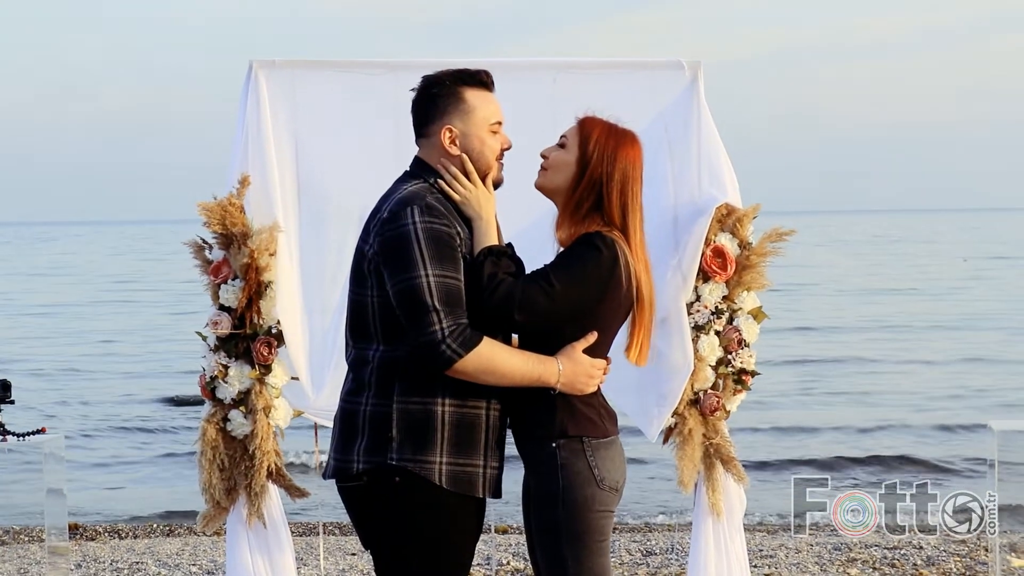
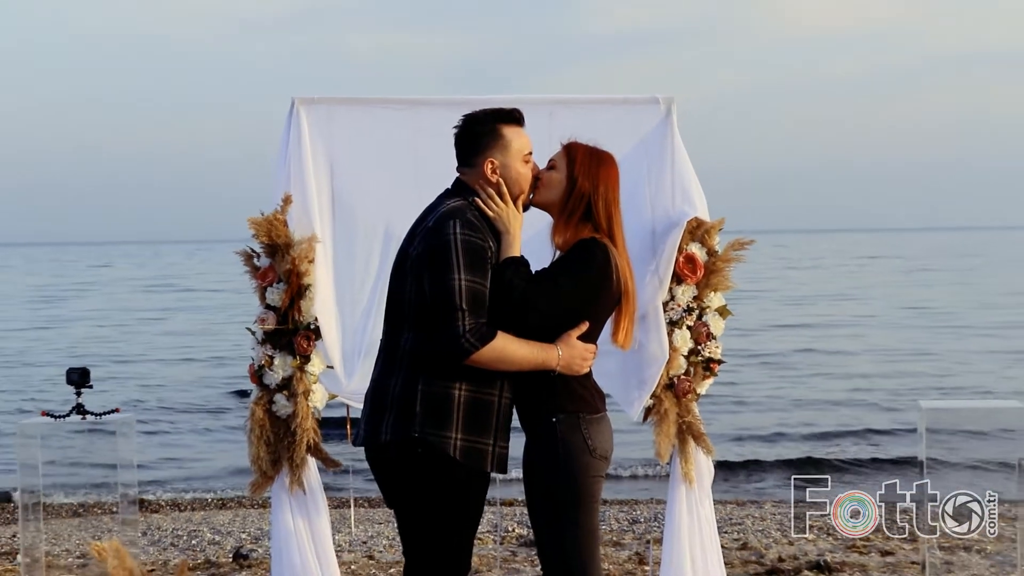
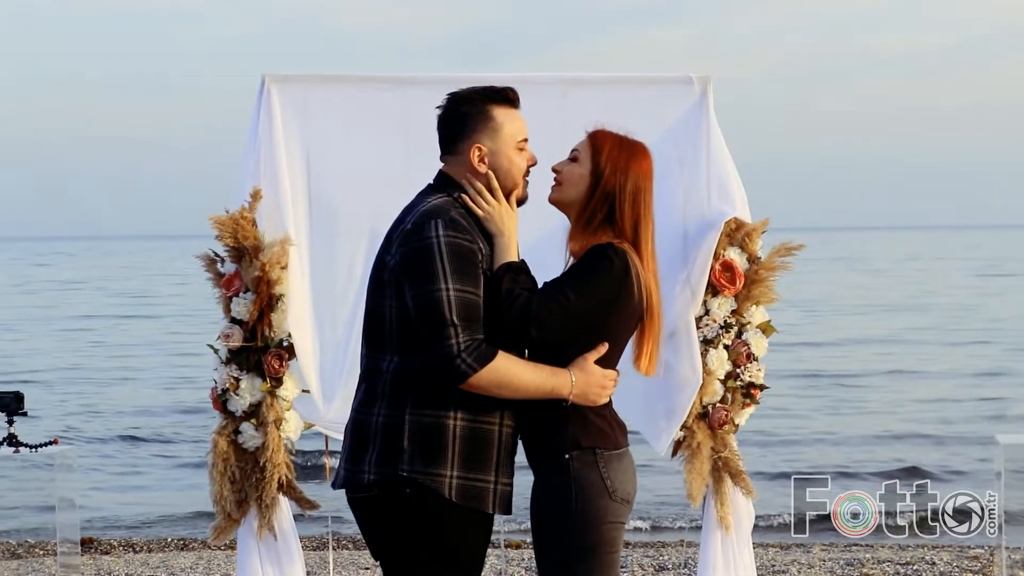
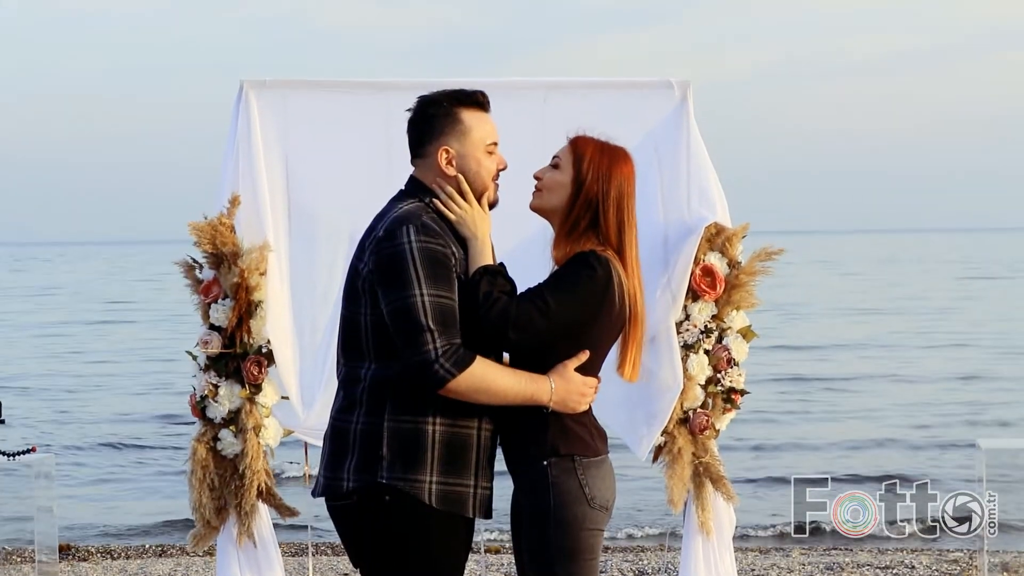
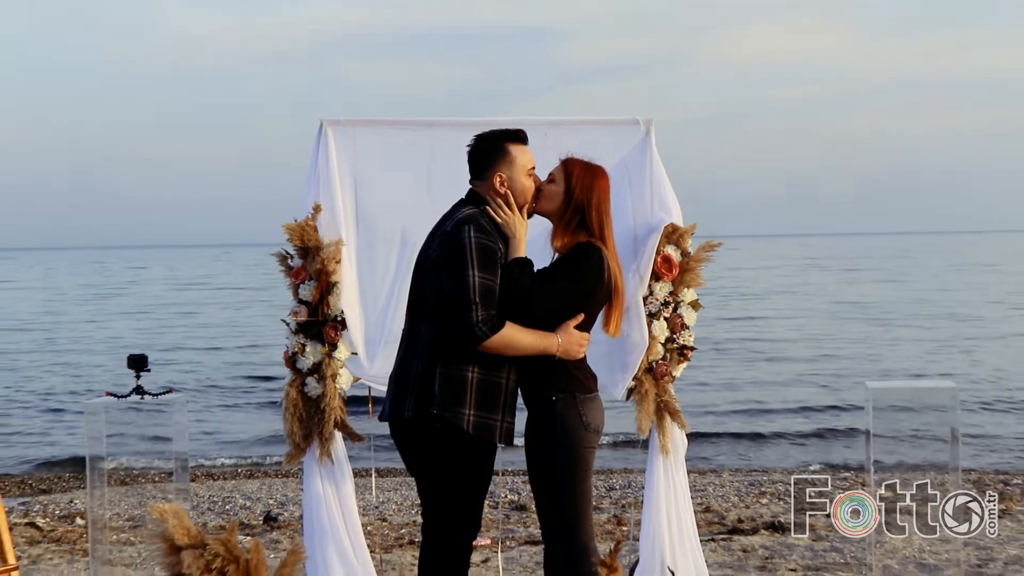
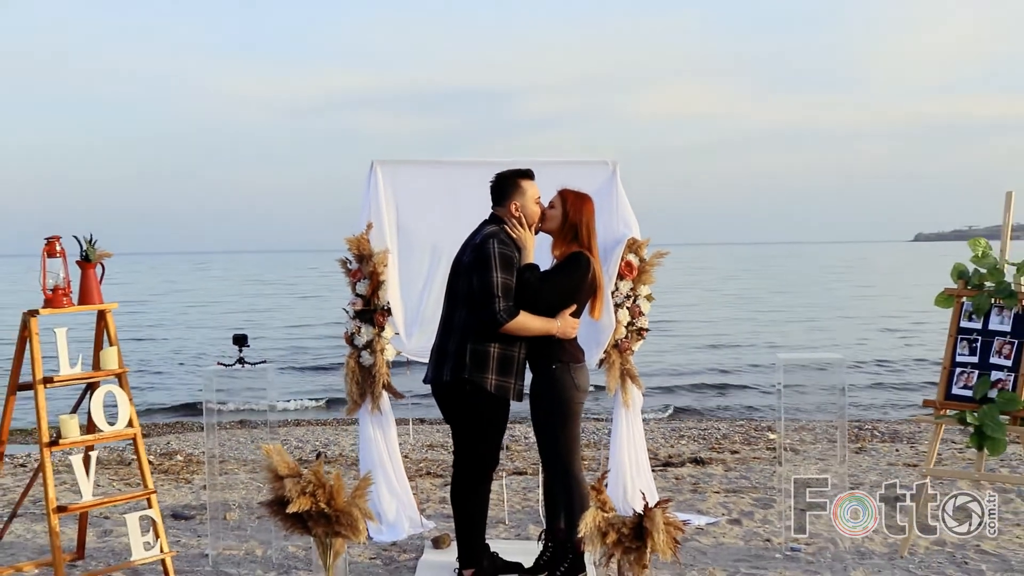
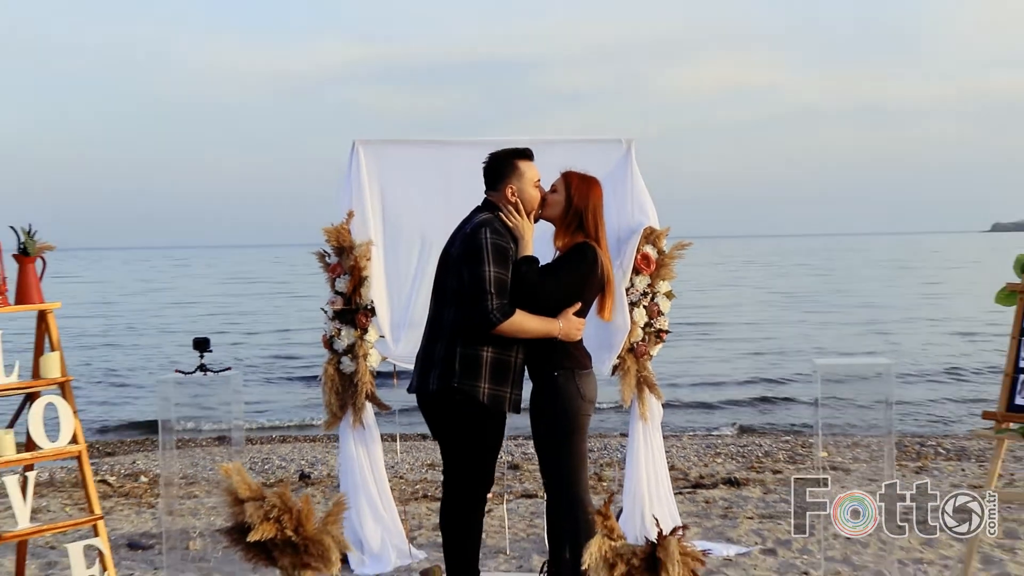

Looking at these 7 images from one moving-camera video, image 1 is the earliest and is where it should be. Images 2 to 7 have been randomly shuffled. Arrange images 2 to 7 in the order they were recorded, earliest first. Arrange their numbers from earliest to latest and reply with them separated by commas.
4, 3, 2, 5, 7, 6
